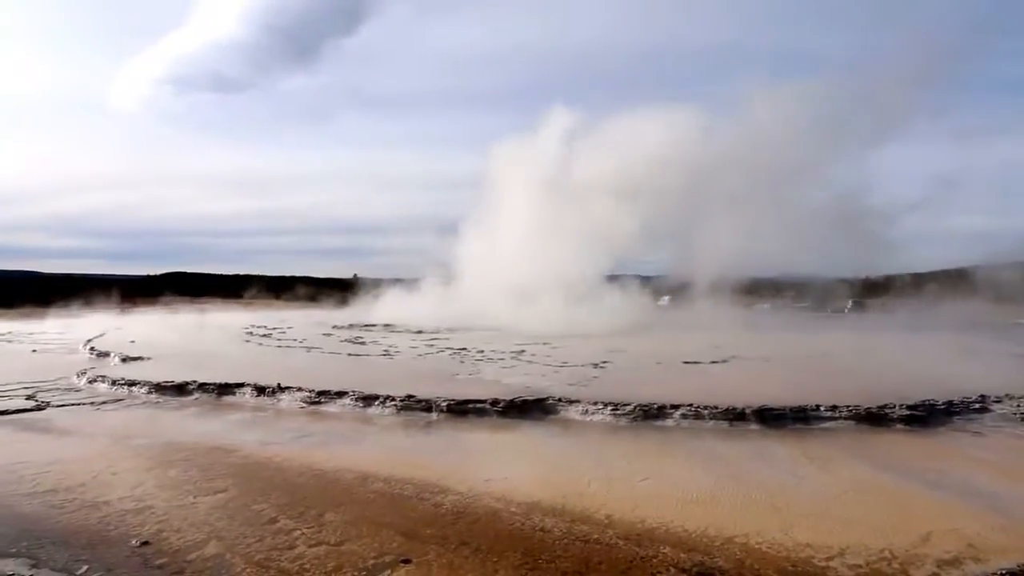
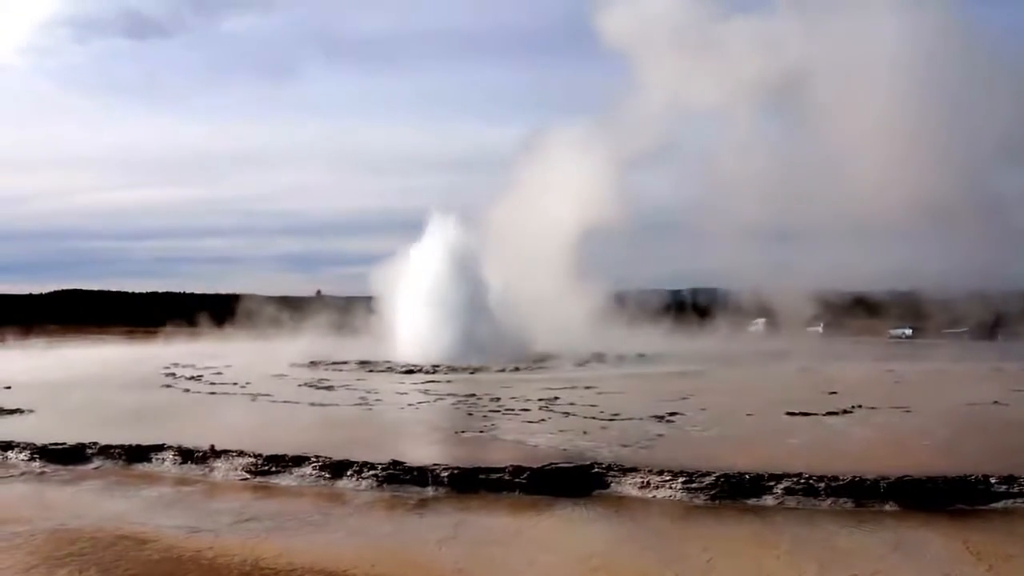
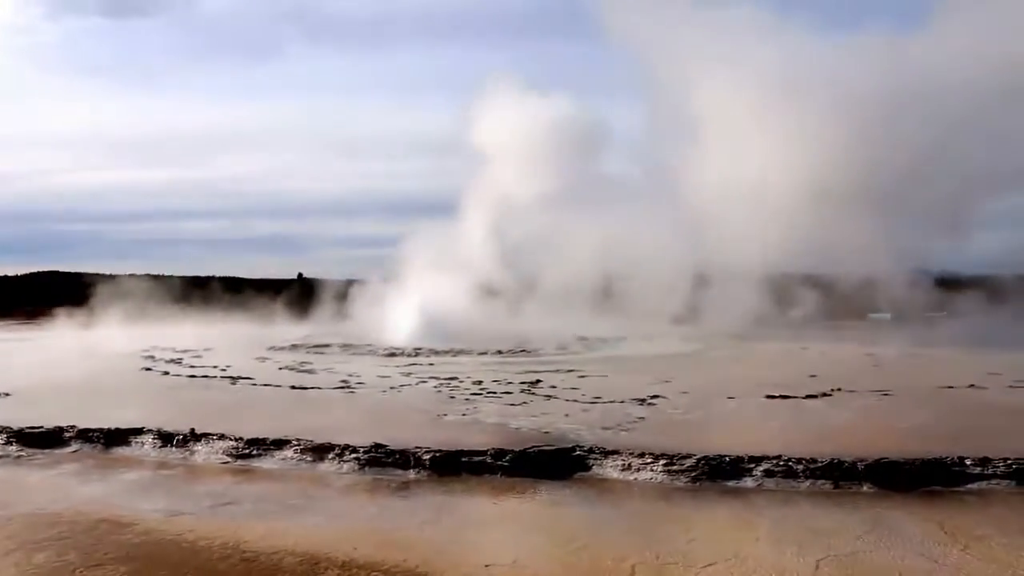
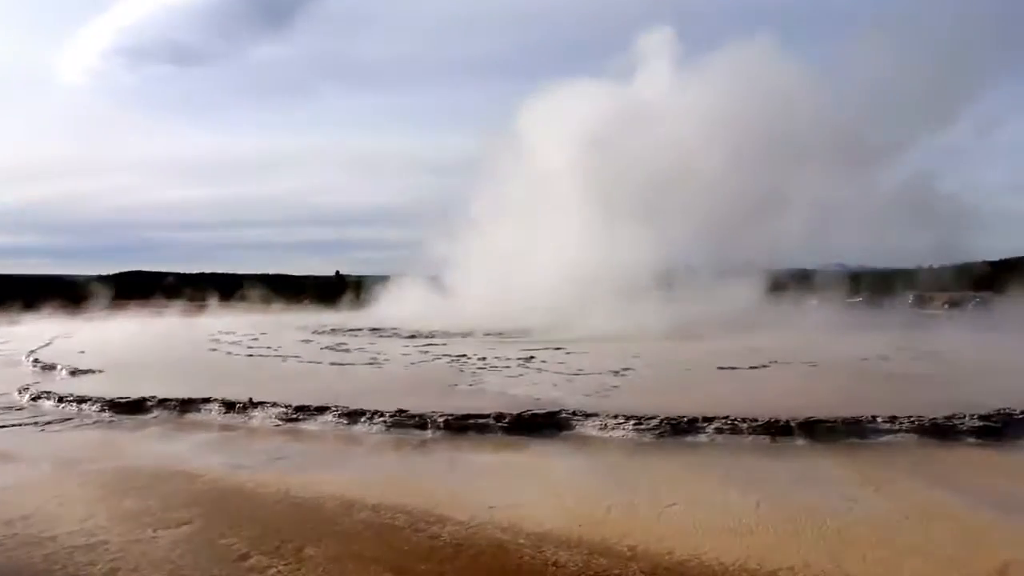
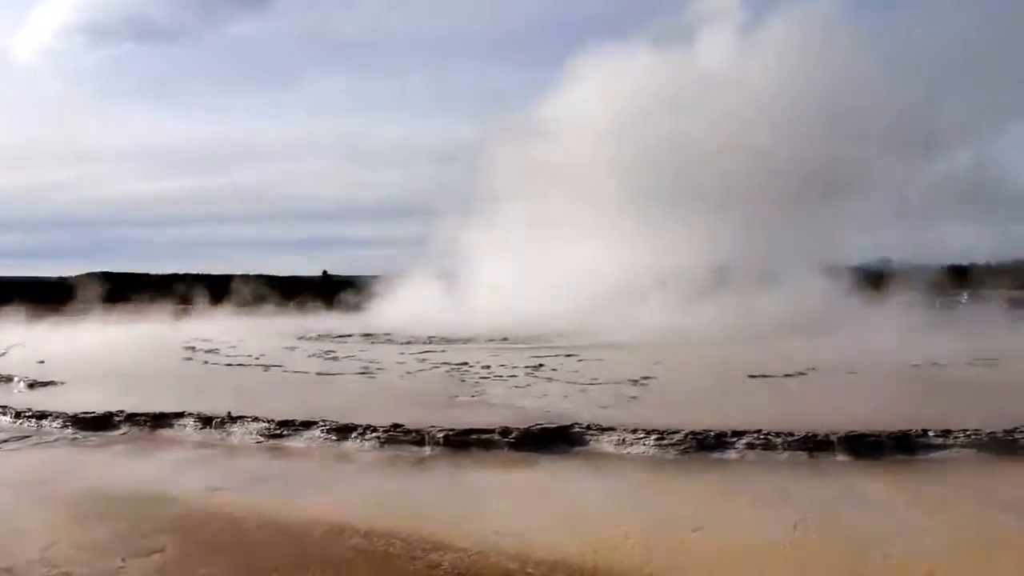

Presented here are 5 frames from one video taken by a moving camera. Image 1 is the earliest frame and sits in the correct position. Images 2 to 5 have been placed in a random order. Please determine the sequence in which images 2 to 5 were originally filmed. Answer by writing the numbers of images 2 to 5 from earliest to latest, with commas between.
4, 5, 3, 2
